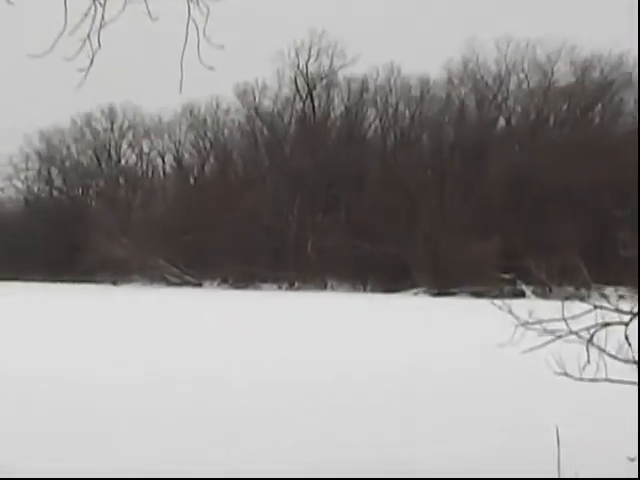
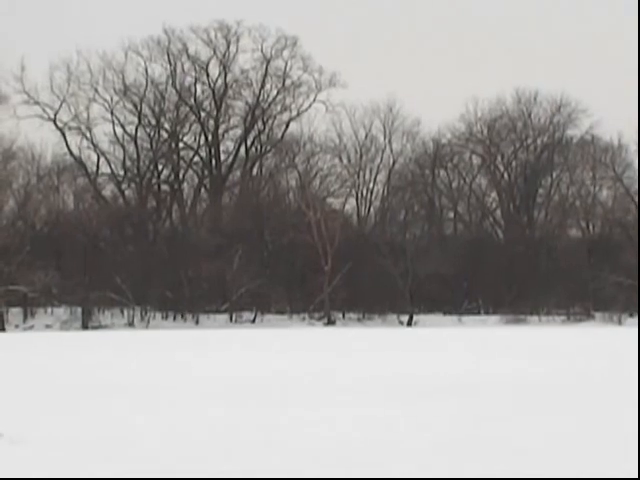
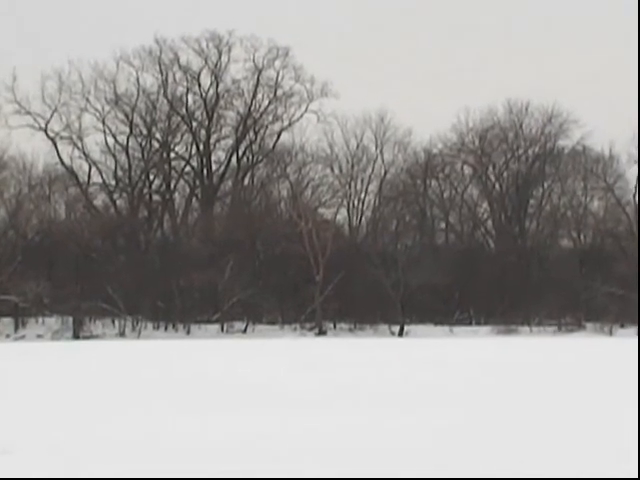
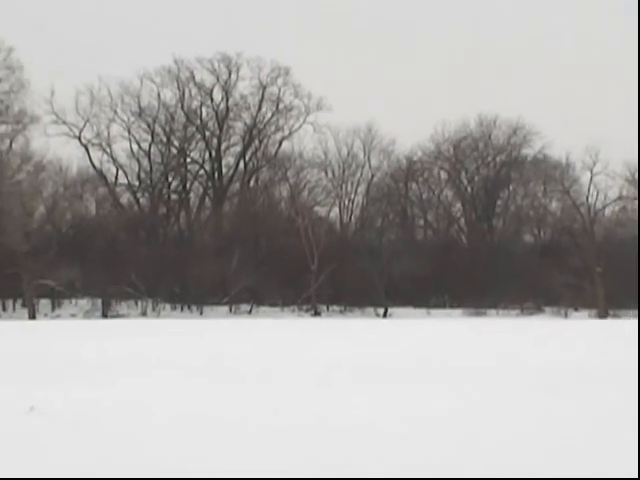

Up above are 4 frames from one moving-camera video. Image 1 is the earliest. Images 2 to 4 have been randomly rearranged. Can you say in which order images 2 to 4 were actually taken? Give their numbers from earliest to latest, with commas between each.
2, 3, 4
